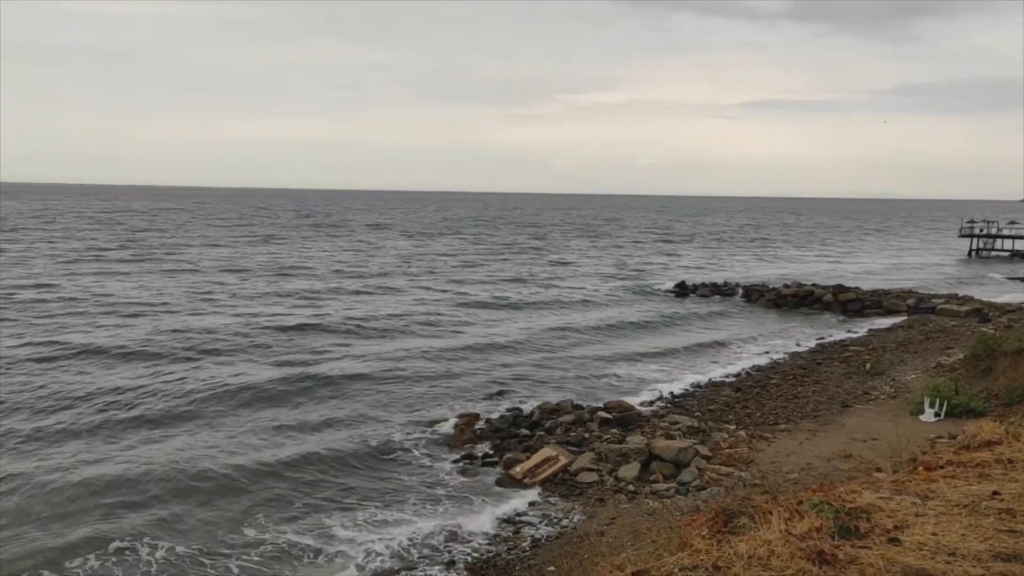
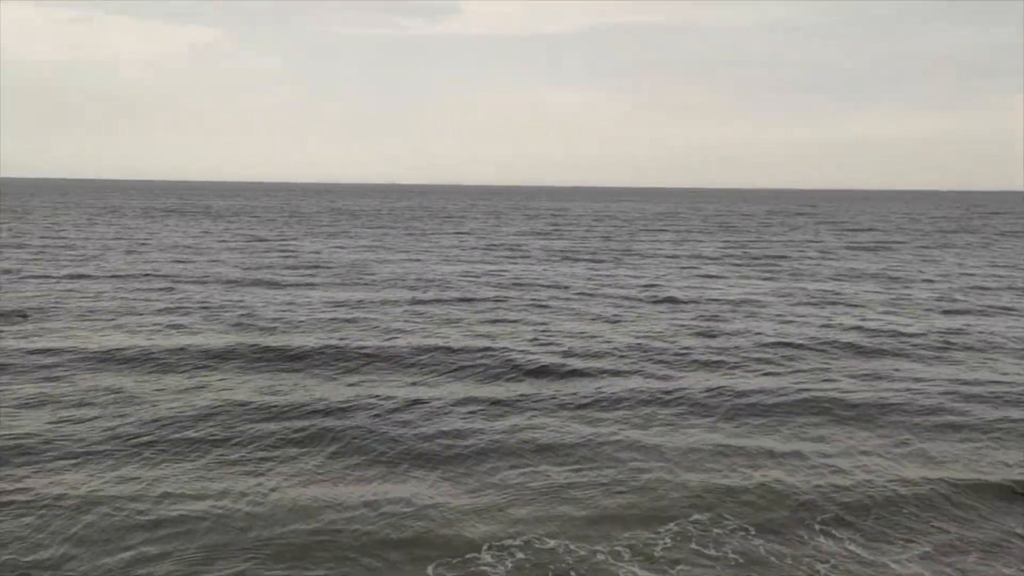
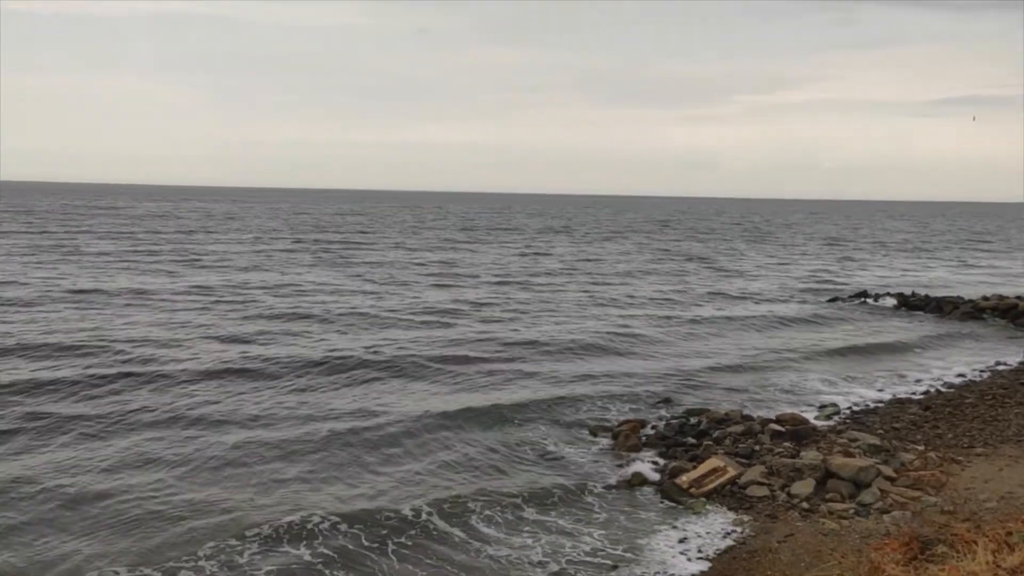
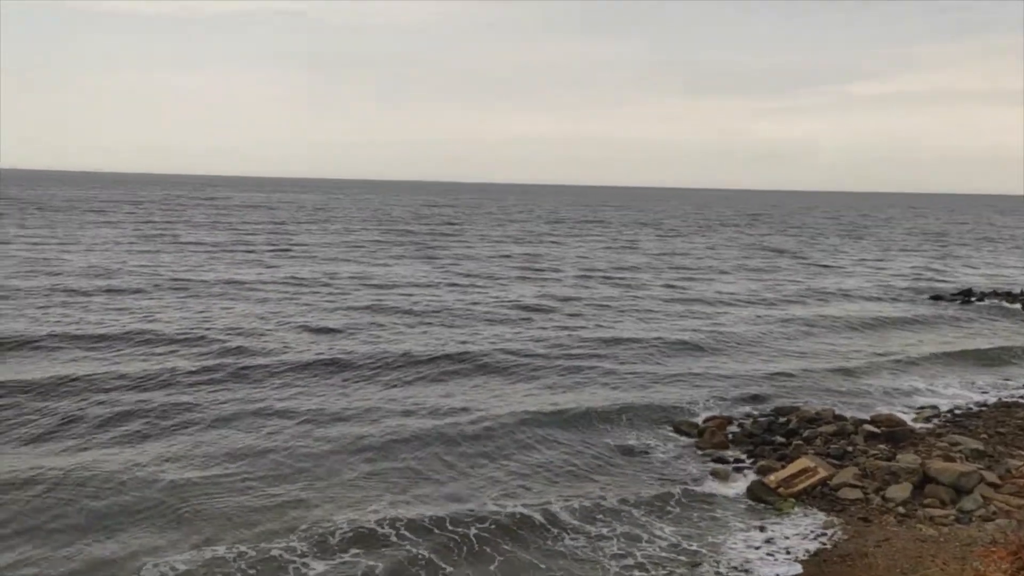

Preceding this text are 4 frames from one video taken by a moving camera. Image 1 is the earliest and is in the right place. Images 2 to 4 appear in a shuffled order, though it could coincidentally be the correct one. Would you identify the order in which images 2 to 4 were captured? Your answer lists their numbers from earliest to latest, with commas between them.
3, 4, 2
